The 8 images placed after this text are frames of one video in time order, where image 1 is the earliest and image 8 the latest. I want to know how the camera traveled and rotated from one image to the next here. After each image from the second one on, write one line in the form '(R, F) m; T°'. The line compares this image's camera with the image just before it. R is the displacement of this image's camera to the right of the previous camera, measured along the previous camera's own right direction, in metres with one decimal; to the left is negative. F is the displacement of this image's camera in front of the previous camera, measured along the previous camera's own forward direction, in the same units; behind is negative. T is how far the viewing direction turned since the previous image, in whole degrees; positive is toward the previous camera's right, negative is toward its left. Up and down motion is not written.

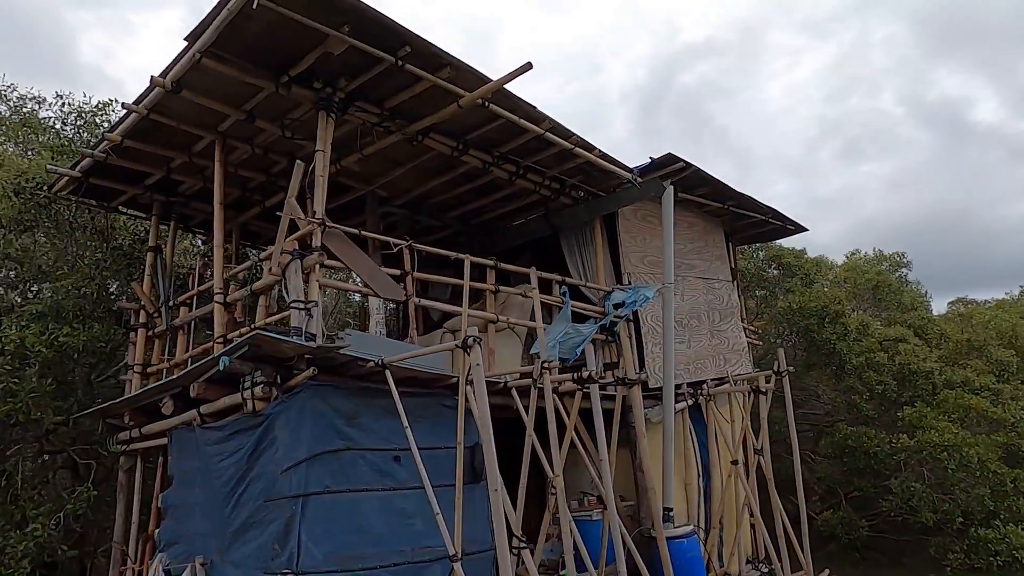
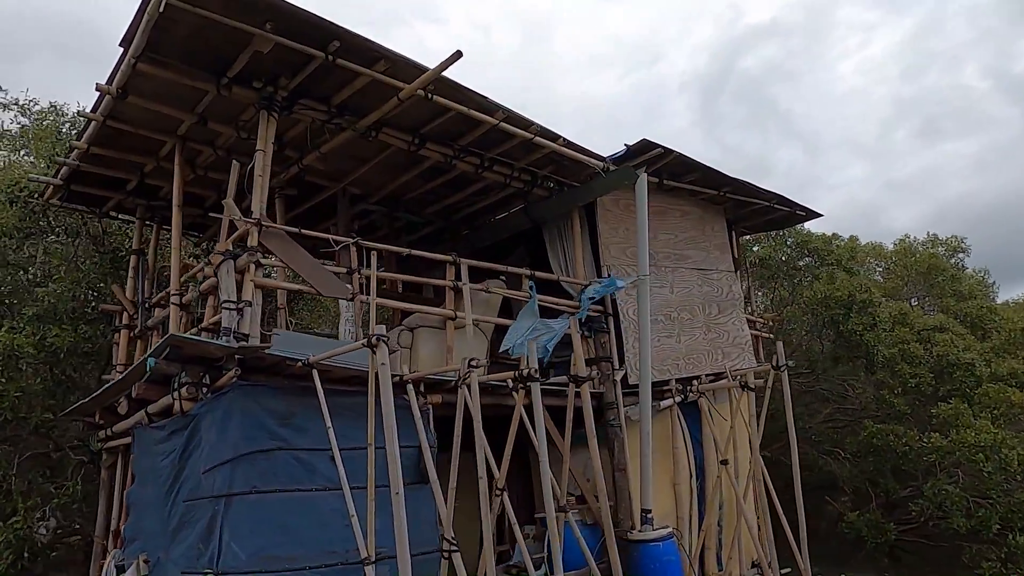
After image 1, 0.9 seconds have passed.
(+1.0, +0.2) m; -5°
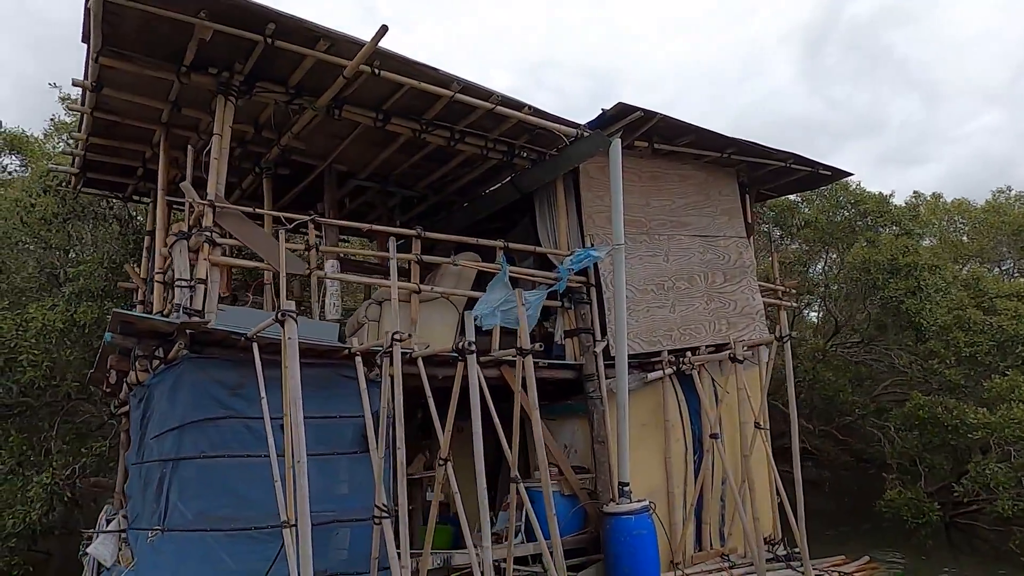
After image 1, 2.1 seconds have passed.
(+1.2, +0.1) m; -8°
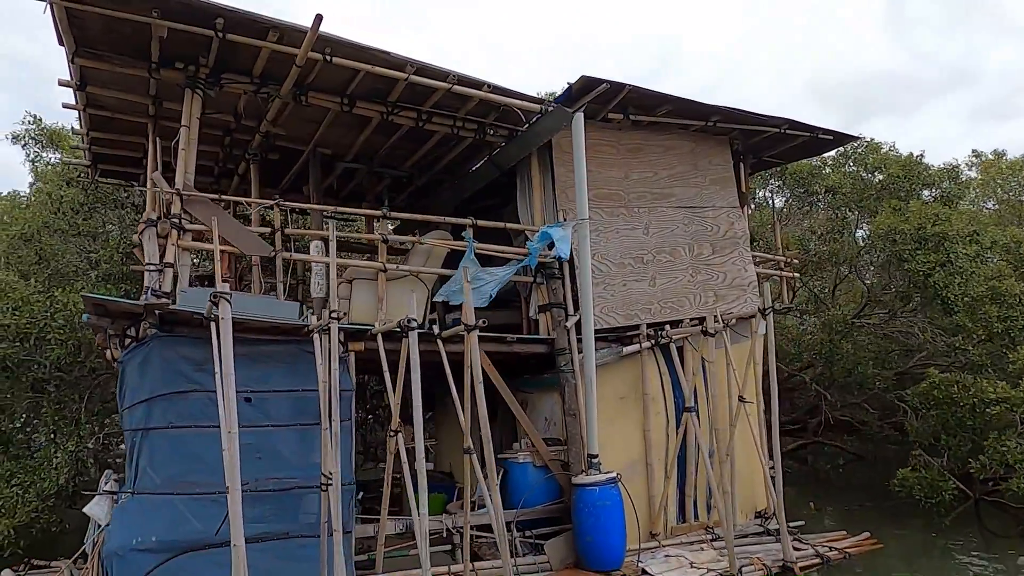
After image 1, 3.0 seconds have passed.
(+1.1, -0.1) m; -6°
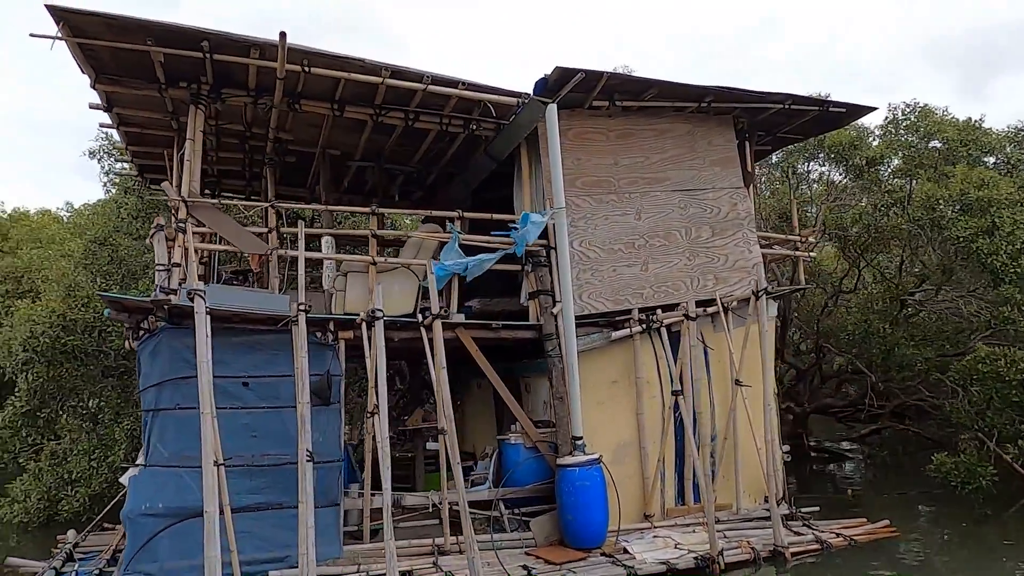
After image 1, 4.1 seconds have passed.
(+1.2, -0.2) m; -8°
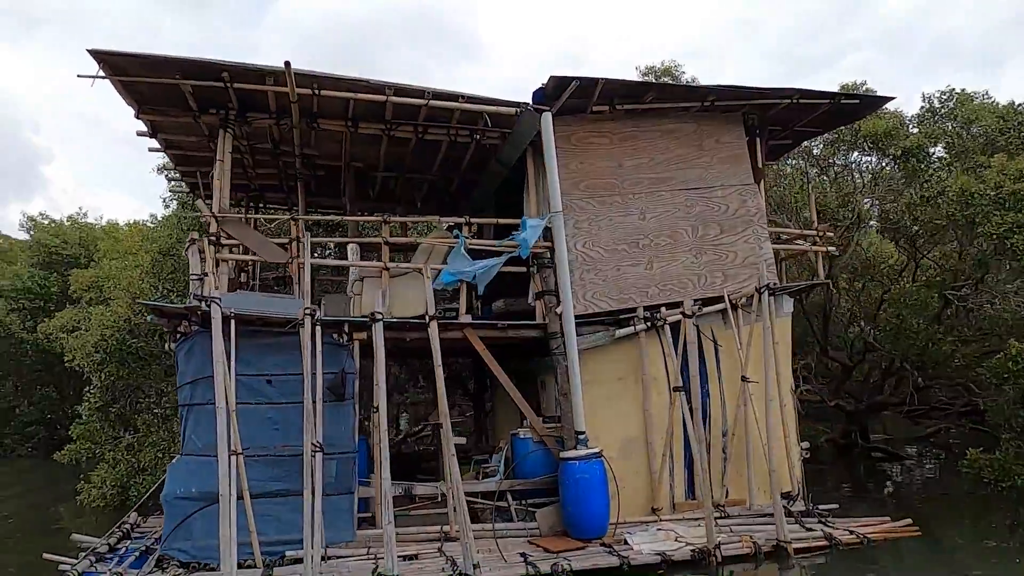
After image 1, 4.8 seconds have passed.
(+0.8, -0.3) m; -6°
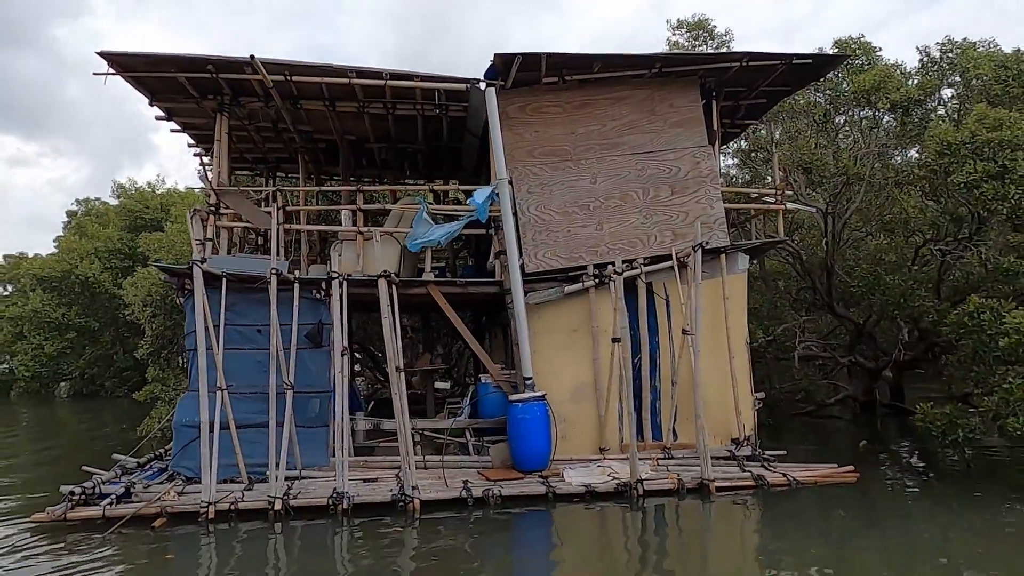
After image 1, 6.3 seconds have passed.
(+1.6, -0.7) m; -7°
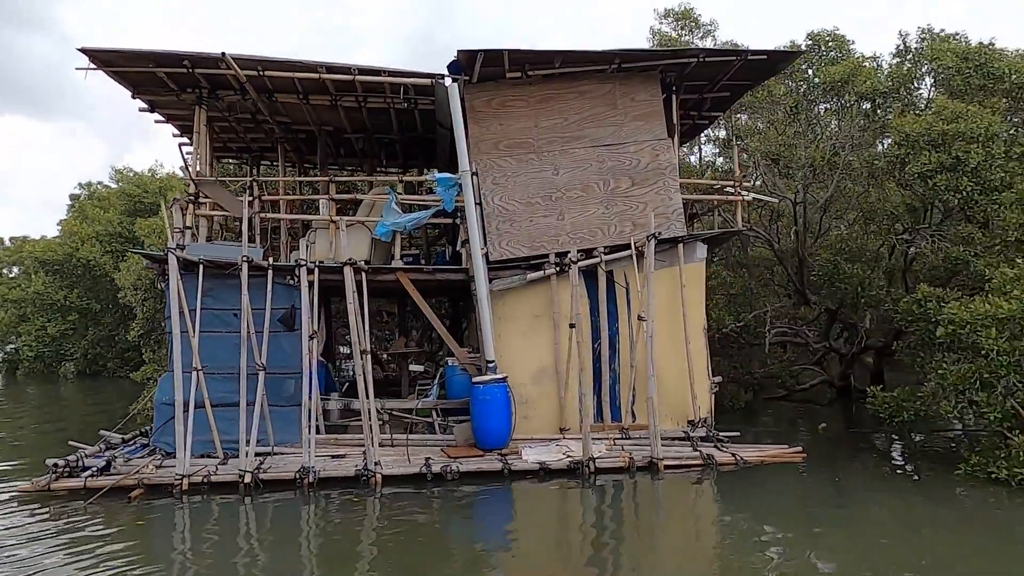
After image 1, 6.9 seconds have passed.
(+0.6, -0.4) m; -1°
